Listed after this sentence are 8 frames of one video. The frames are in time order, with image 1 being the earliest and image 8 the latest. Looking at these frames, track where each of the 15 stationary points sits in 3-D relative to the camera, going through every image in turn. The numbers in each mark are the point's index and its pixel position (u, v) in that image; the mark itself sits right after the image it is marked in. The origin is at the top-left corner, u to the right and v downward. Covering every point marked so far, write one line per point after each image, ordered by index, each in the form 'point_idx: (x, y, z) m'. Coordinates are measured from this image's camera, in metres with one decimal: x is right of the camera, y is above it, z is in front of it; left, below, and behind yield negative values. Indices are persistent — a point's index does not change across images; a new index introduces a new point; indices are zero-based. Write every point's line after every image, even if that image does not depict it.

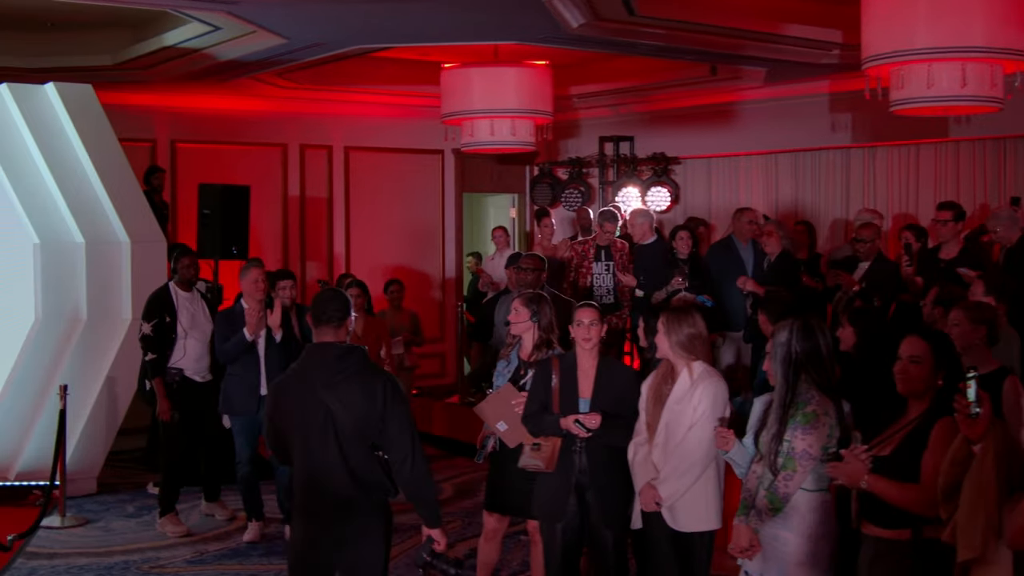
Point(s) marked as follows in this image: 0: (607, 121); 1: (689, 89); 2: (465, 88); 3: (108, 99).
0: (+0.8, +1.3, +12.4) m
1: (+1.3, +1.4, +11.1) m
2: (-0.3, +1.3, +9.7) m
3: (-3.0, +1.4, +11.5) m
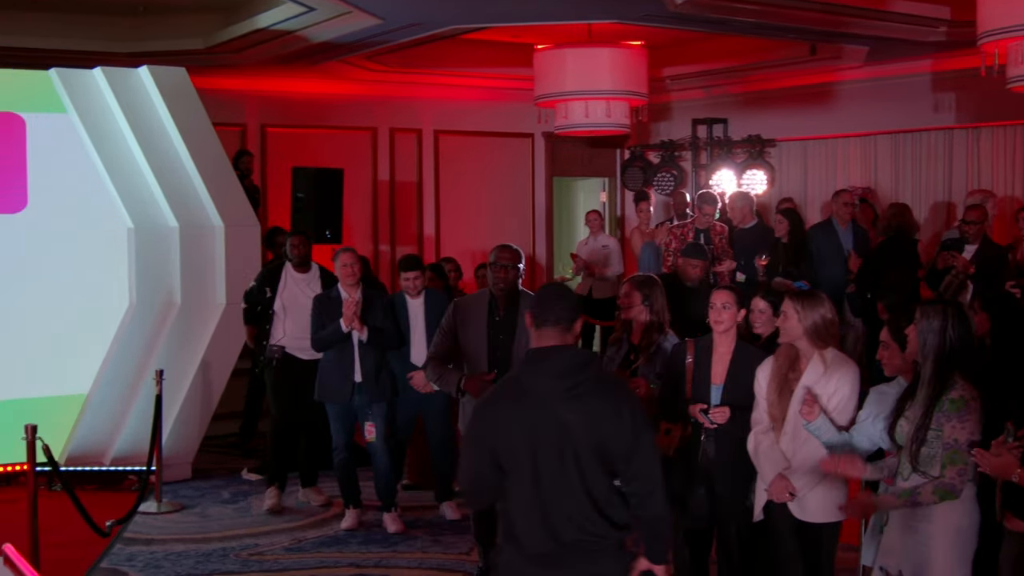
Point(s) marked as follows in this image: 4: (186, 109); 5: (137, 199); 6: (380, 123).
0: (+1.5, +1.5, +12.1) m
1: (+1.9, +1.5, +10.9) m
2: (+0.3, +1.4, +9.5) m
3: (-2.3, +1.5, +11.4) m
4: (-1.7, +0.9, +8.1) m
5: (-1.9, +0.4, +7.9) m
6: (-1.1, +1.3, +12.4) m
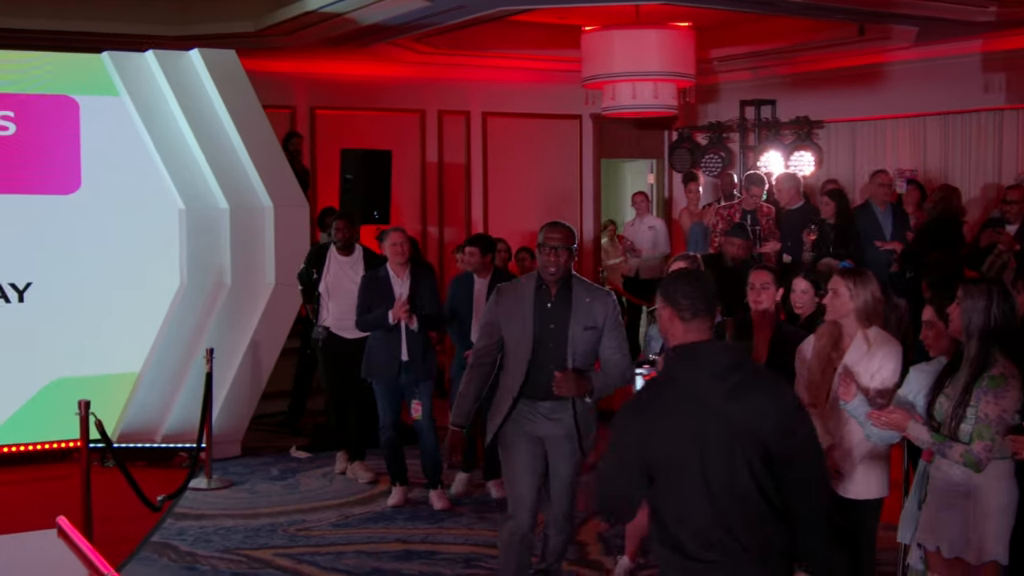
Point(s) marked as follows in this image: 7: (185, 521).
0: (+1.9, +1.6, +12.1) m
1: (+2.3, +1.7, +10.8) m
2: (+0.6, +1.5, +9.5) m
3: (-2.0, +1.6, +11.5) m
4: (-1.5, +1.0, +8.1) m
5: (-1.7, +0.5, +8.0) m
6: (-0.7, +1.5, +12.4) m
7: (-1.4, -1.0, +6.5) m
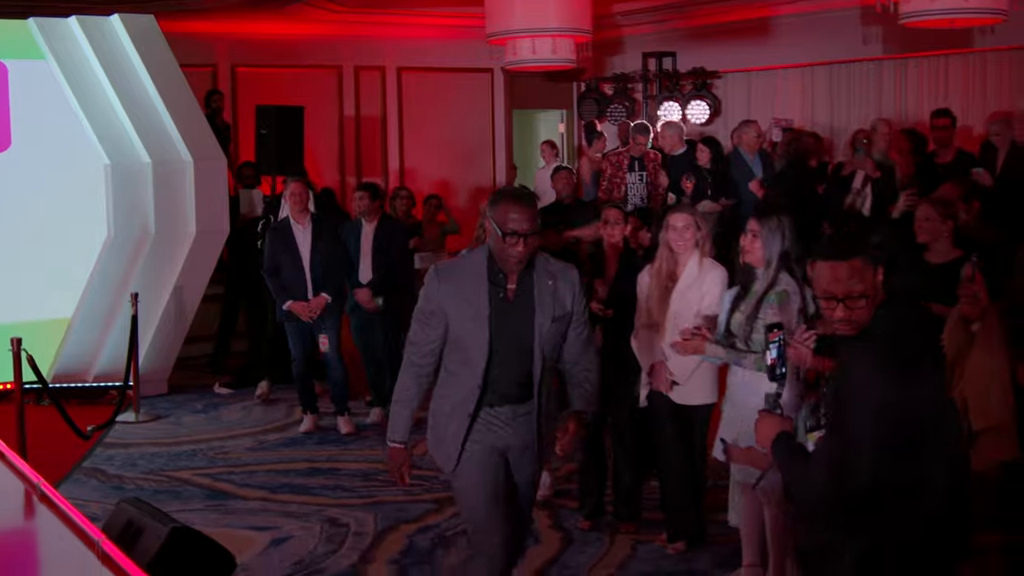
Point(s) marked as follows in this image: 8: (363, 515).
0: (+1.1, +2.1, +12.8) m
1: (+1.6, +2.1, +11.5) m
2: (0.0, +1.8, +10.2) m
3: (-2.7, +2.0, +12.1) m
4: (-2.0, +1.3, +8.7) m
5: (-2.2, +0.8, +8.6) m
6: (-1.4, +1.9, +13.0) m
7: (-1.9, -0.8, +7.2) m
8: (-0.6, -0.9, +5.8) m
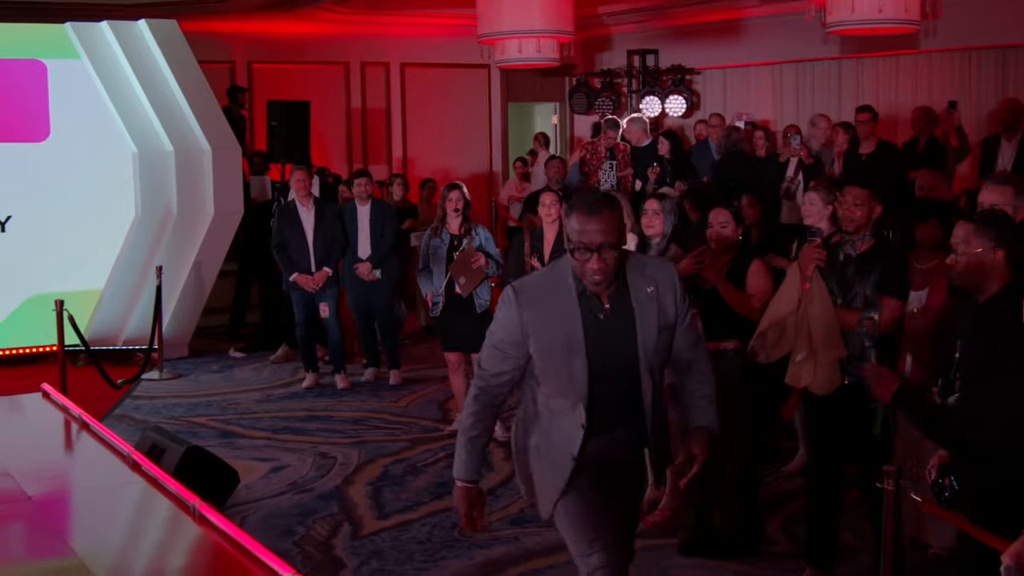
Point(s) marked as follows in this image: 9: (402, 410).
0: (+1.1, +2.3, +13.8) m
1: (+1.5, +2.3, +12.5) m
2: (-0.1, +2.0, +11.2) m
3: (-2.7, +2.2, +13.2) m
4: (-2.1, +1.5, +9.8) m
5: (-2.3, +1.0, +9.7) m
6: (-1.5, +2.1, +14.1) m
7: (-2.0, -0.6, +8.3) m
8: (-0.7, -0.7, +6.9) m
9: (-0.6, -0.6, +7.9) m
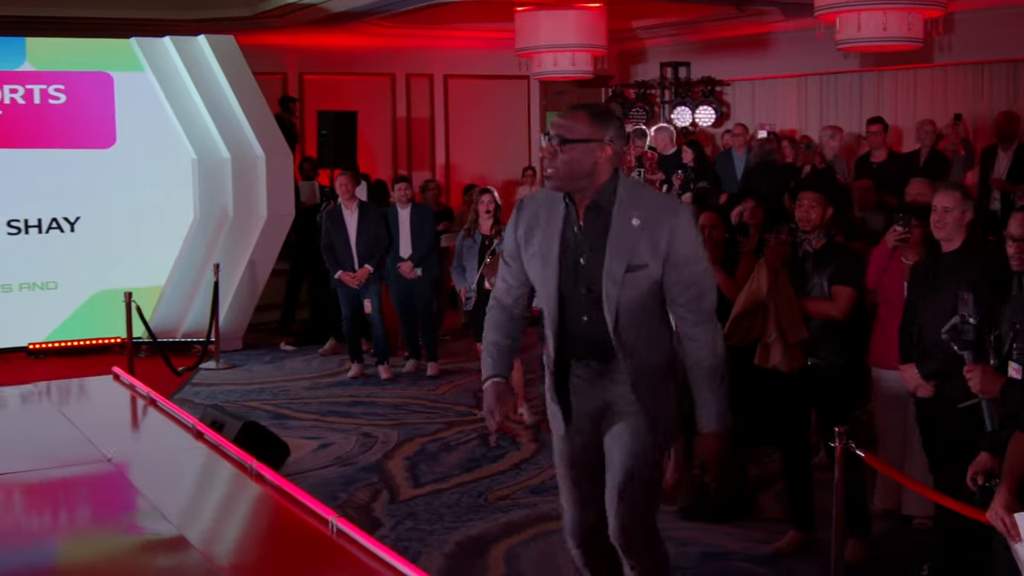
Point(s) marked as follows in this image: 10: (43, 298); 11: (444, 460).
0: (+1.5, +2.3, +14.5) m
1: (+1.9, +2.3, +13.2) m
2: (+0.2, +2.0, +11.9) m
3: (-2.4, +2.2, +13.9) m
4: (-1.9, +1.5, +10.6) m
5: (-2.1, +1.0, +10.4) m
6: (-1.1, +2.1, +14.8) m
7: (-1.8, -0.6, +9.0) m
8: (-0.6, -0.7, +7.6) m
9: (-0.4, -0.6, +8.5) m
10: (-3.1, -0.1, +10.2) m
11: (-0.3, -0.8, +6.9) m
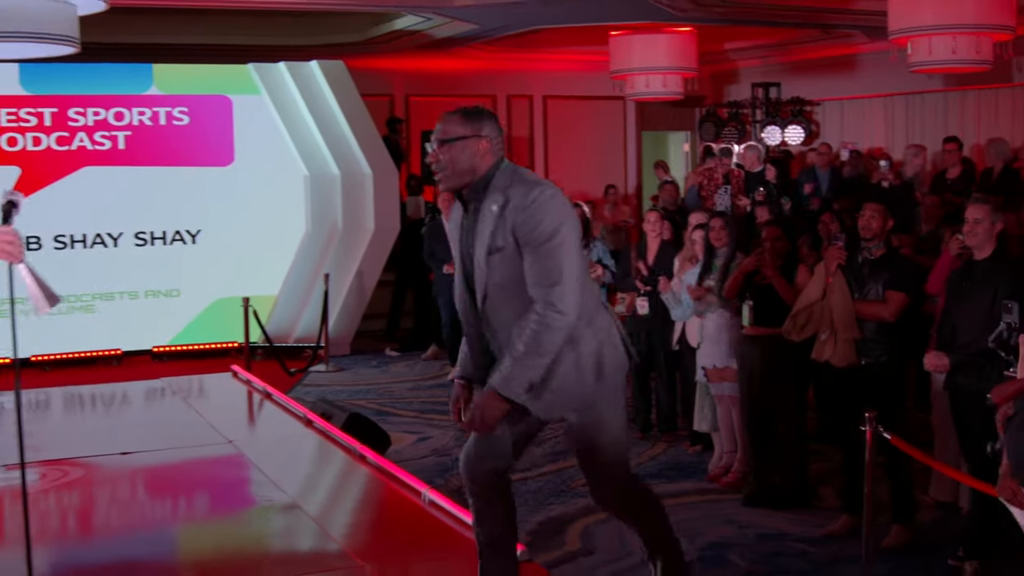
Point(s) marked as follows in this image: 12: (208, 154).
0: (+2.4, +2.1, +15.0) m
1: (+2.7, +2.2, +13.6) m
2: (+0.9, +1.9, +12.5) m
3: (-1.5, +2.1, +14.7) m
4: (-1.2, +1.4, +11.3) m
5: (-1.5, +0.9, +11.2) m
6: (-0.1, +2.0, +15.5) m
7: (-1.3, -0.6, +9.7) m
8: (-0.2, -0.7, +8.2) m
9: (+0.1, -0.7, +9.2) m
10: (-2.4, -0.1, +11.0) m
11: (+0.1, -0.8, +7.5) m
12: (-2.2, +1.0, +10.9) m
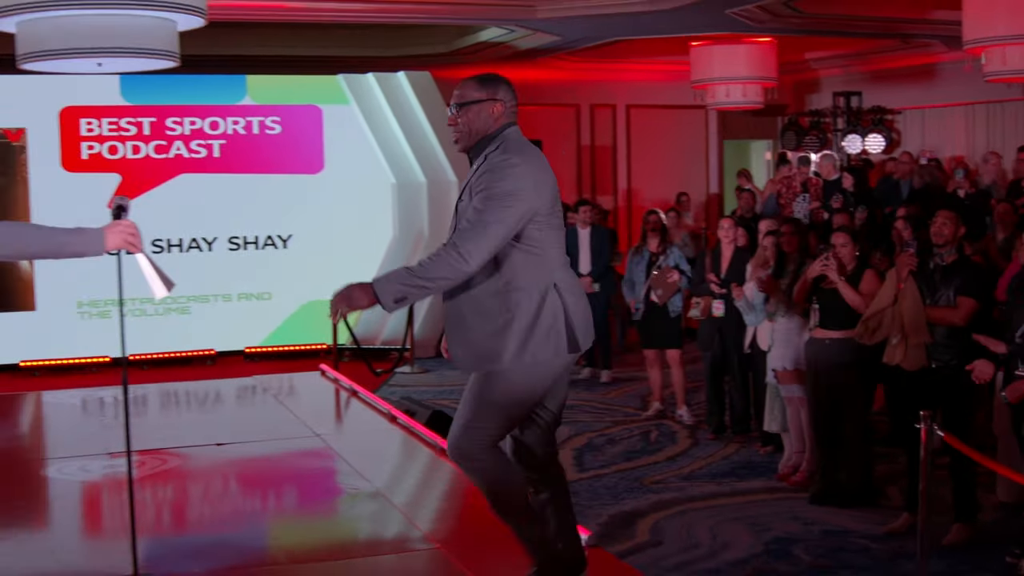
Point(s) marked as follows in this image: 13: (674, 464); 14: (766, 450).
0: (+3.2, +2.1, +15.1) m
1: (+3.5, +2.1, +13.8) m
2: (+1.6, +1.9, +12.7) m
3: (-0.7, +2.1, +15.0) m
4: (-0.6, +1.4, +11.6) m
5: (-0.9, +0.9, +11.5) m
6: (+0.7, +1.9, +15.8) m
7: (-0.8, -0.7, +10.1) m
8: (+0.3, -0.8, +8.5) m
9: (+0.6, -0.7, +9.4) m
10: (-1.9, -0.1, +11.4) m
11: (+0.5, -0.8, +7.8) m
12: (-1.6, +0.9, +11.3) m
13: (+0.8, -0.8, +7.4) m
14: (+1.3, -0.8, +7.7) m
